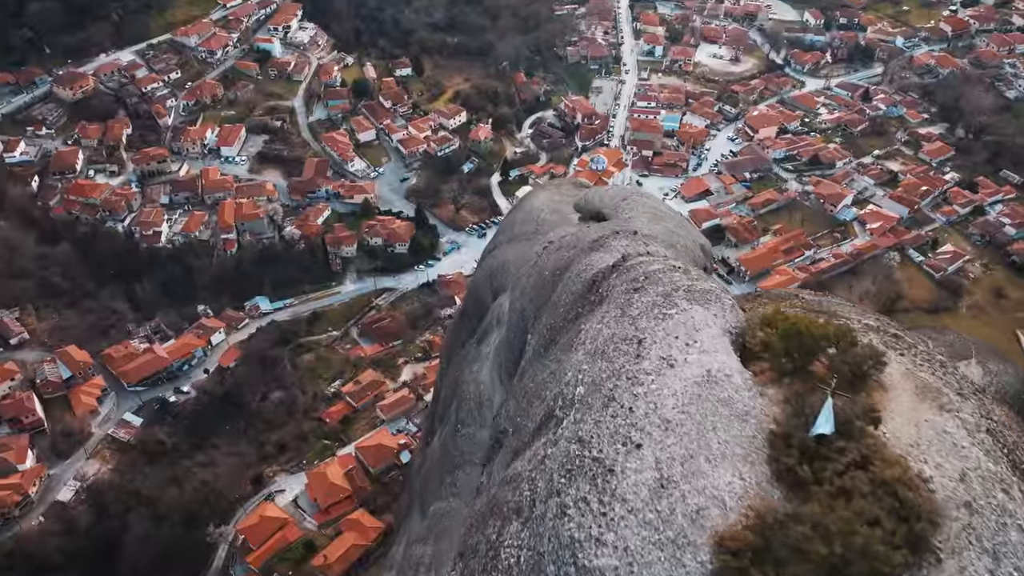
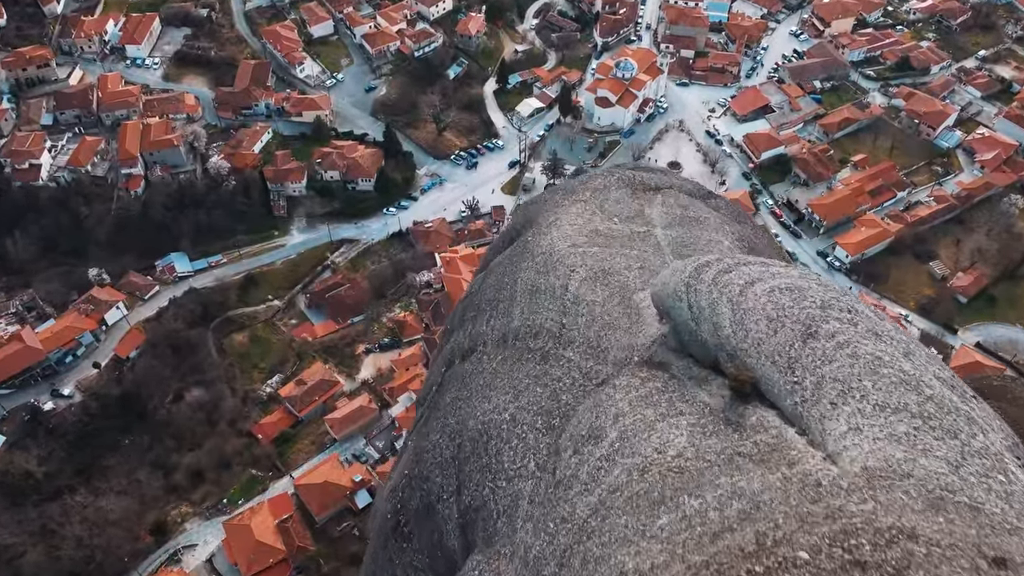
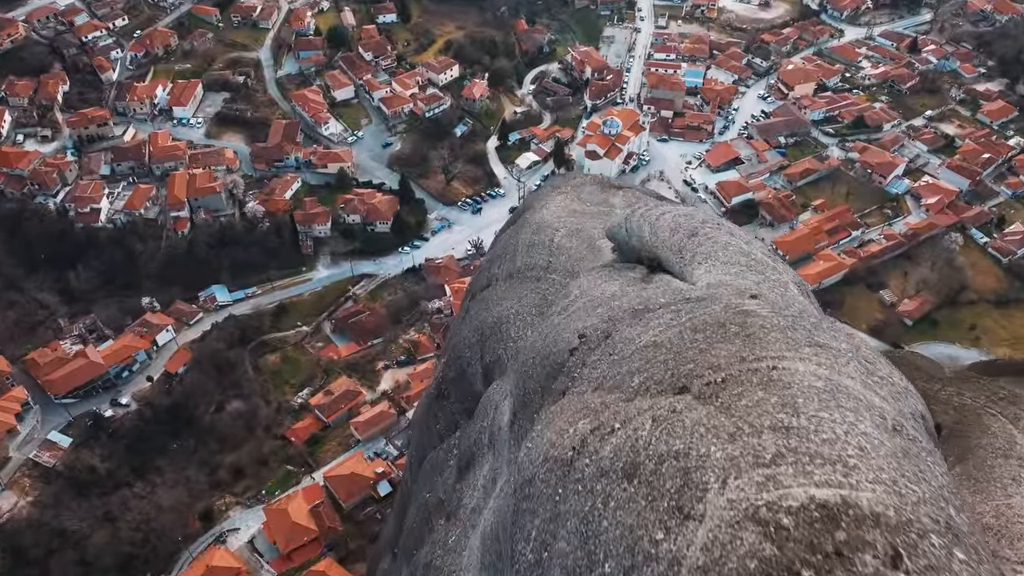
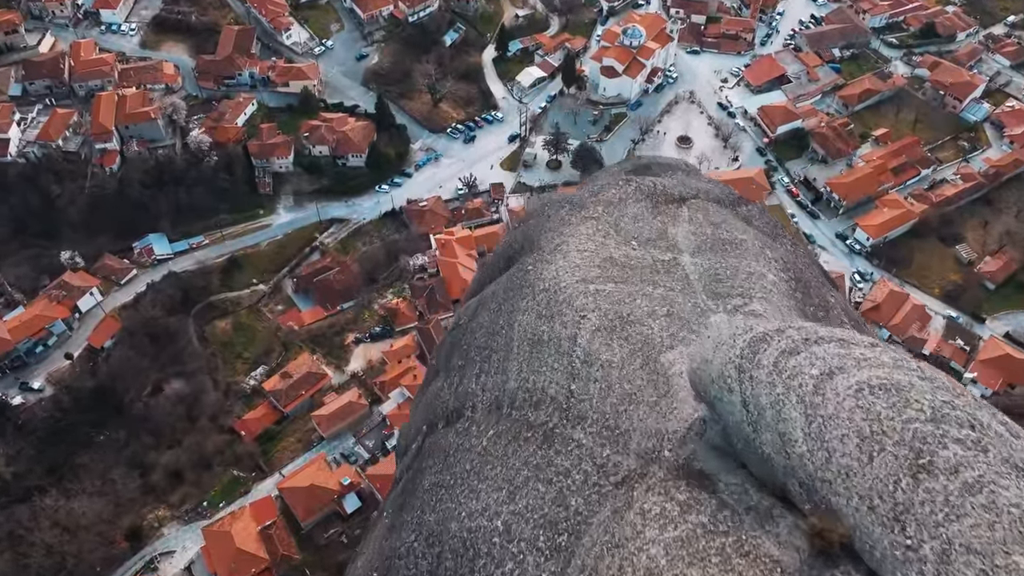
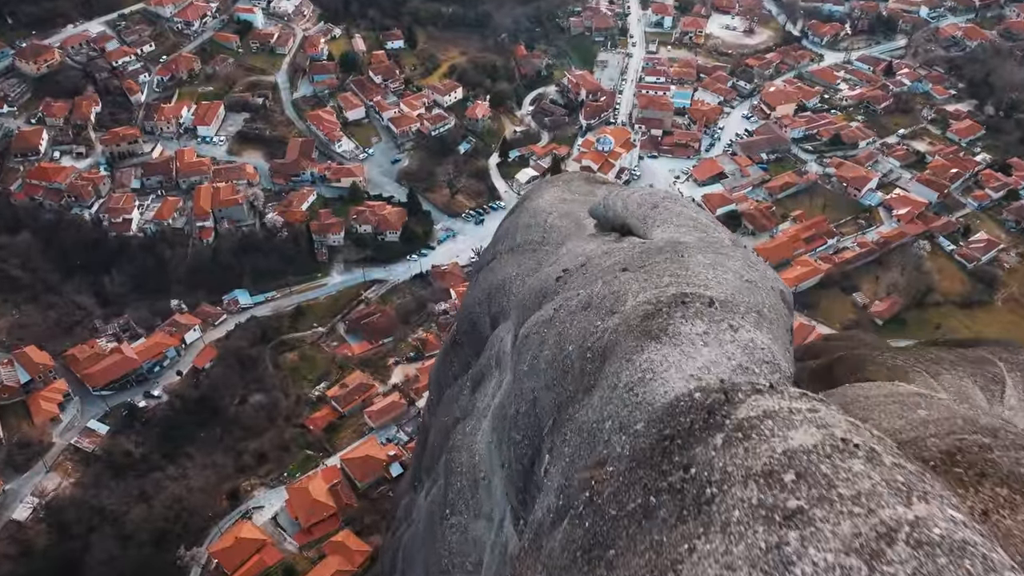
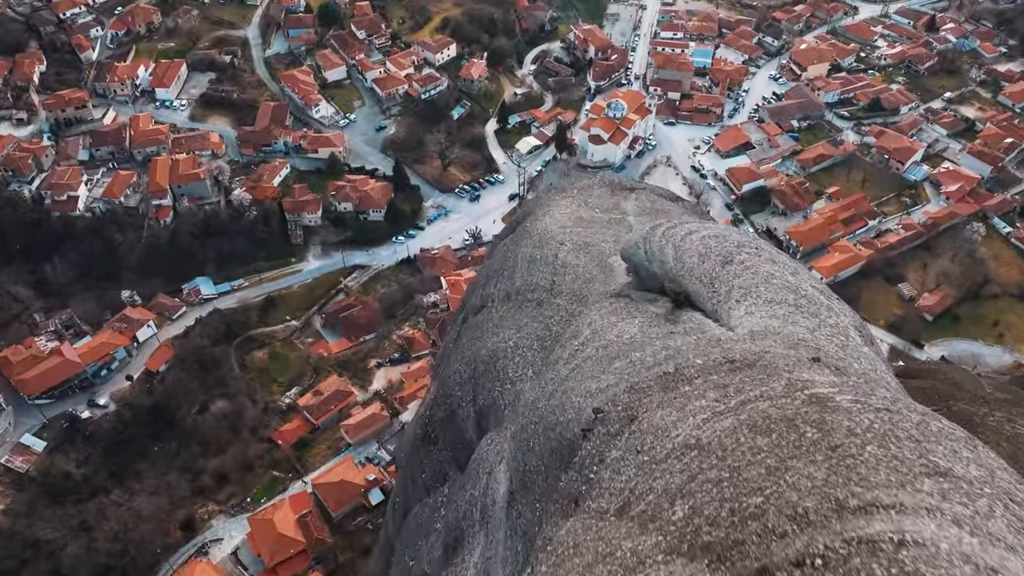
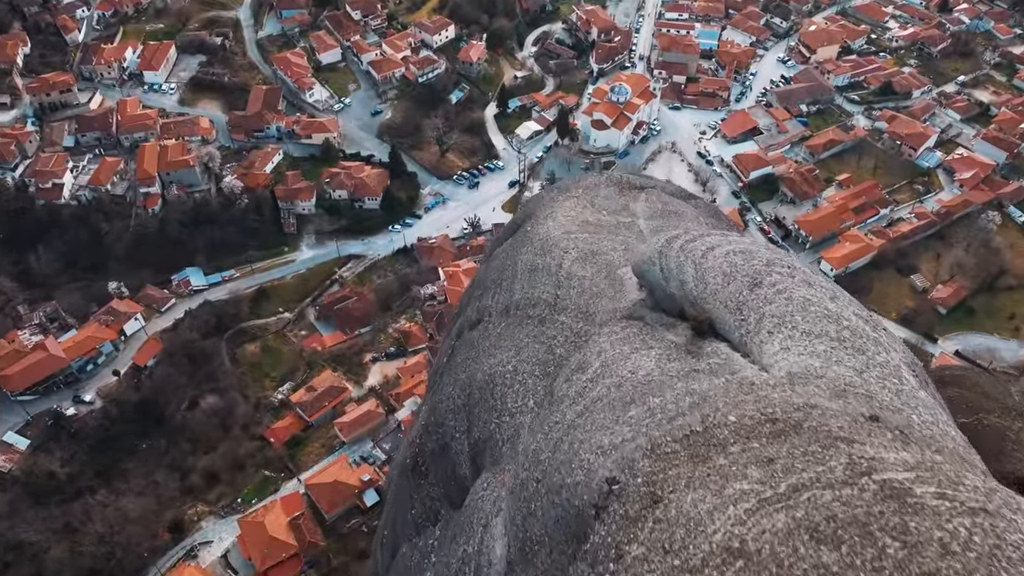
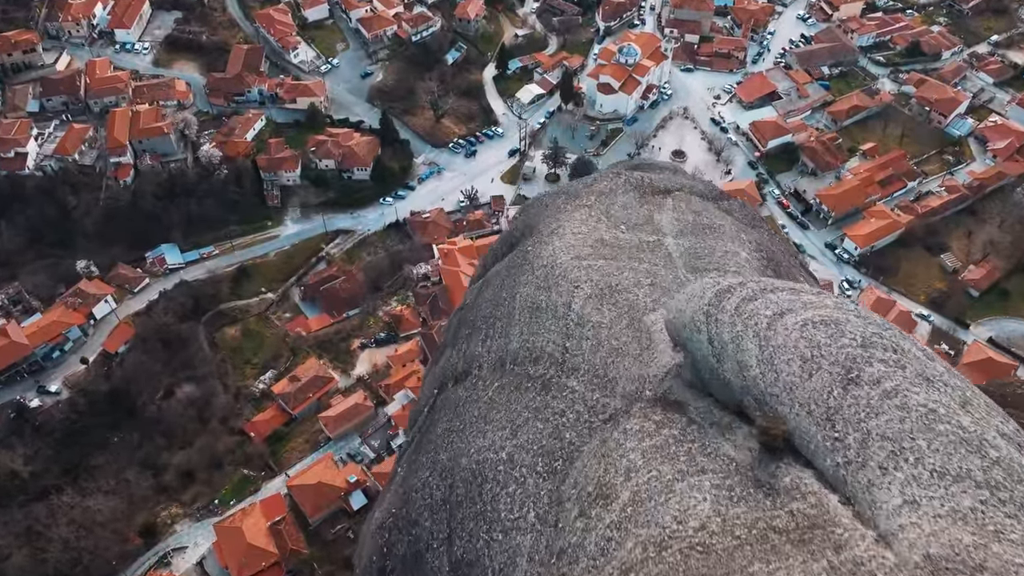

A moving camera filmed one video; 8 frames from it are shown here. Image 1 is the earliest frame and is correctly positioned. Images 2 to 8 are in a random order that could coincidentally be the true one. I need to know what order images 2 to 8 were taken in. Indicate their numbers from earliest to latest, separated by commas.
5, 3, 6, 7, 2, 8, 4
